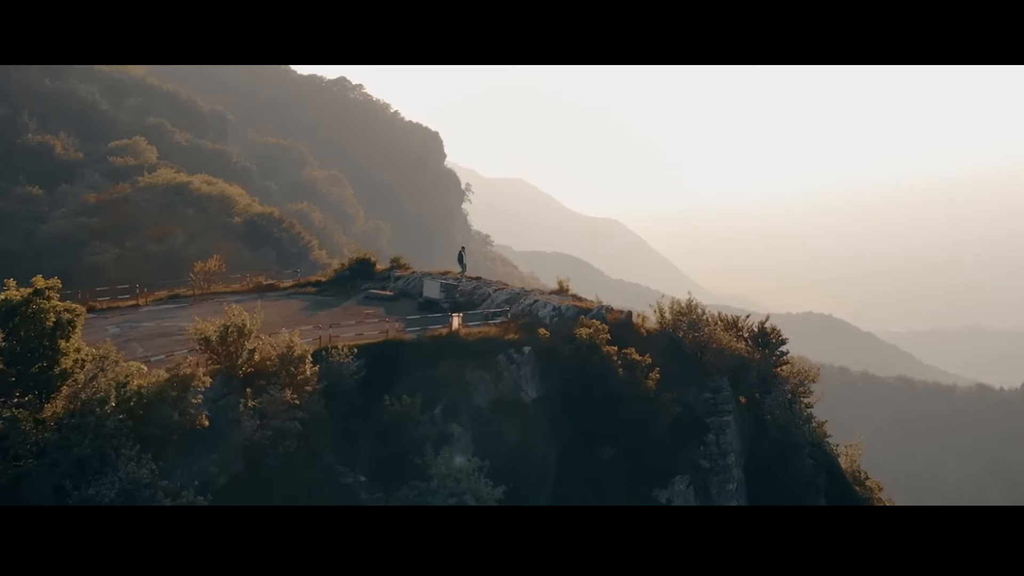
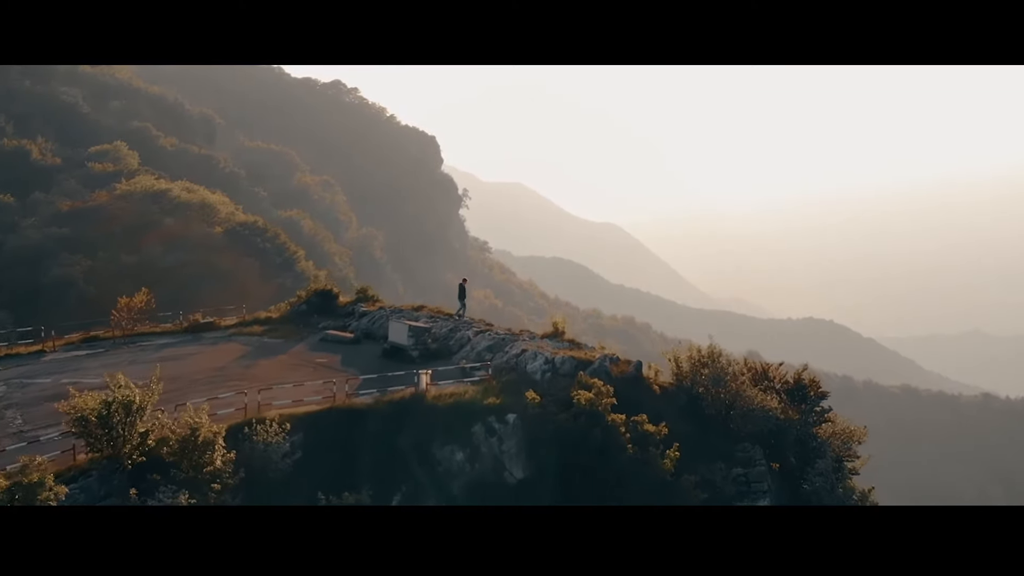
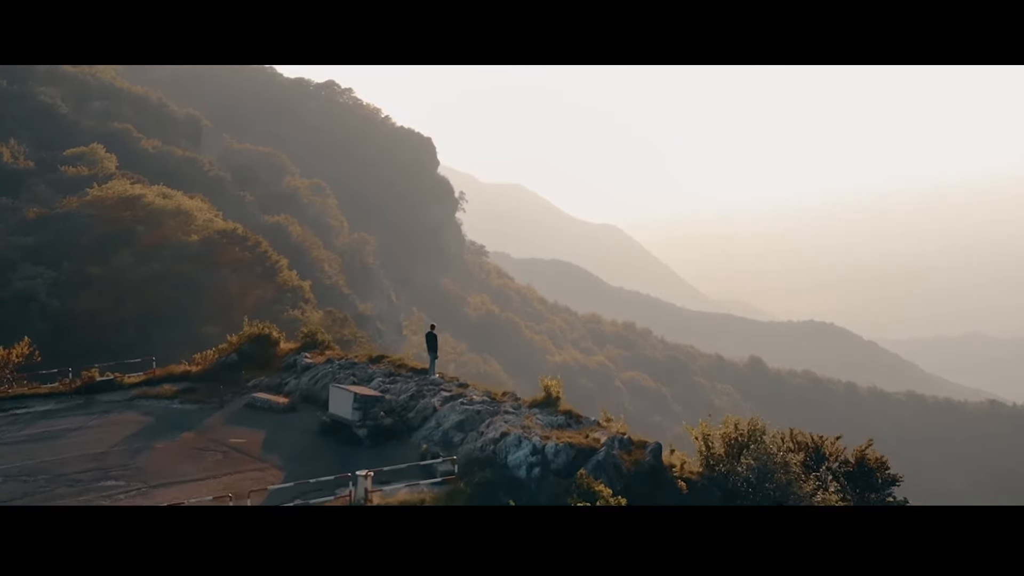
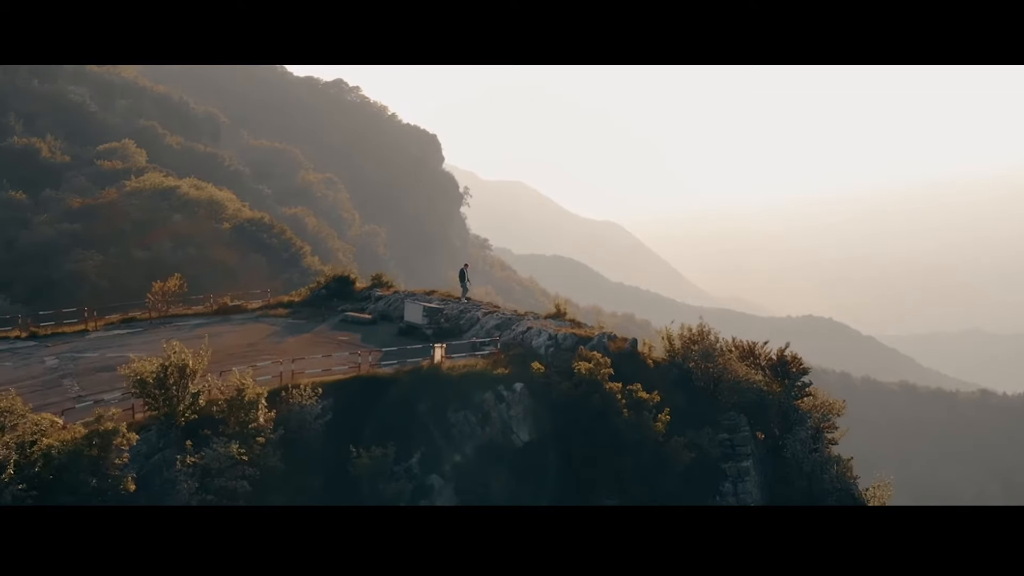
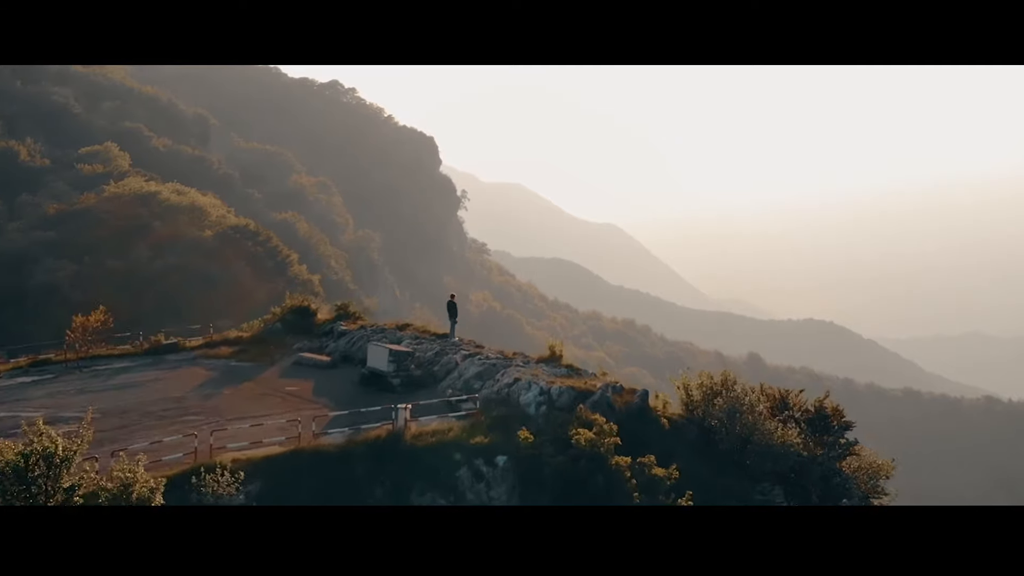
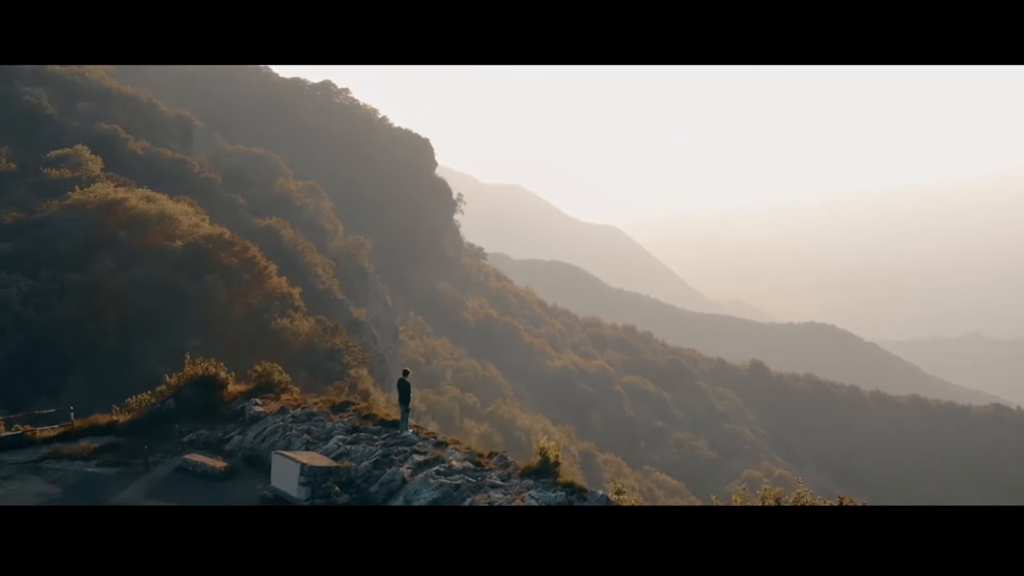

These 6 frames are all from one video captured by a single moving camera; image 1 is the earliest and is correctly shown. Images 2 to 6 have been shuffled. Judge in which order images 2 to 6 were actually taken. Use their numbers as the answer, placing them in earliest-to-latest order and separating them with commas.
4, 2, 5, 3, 6
